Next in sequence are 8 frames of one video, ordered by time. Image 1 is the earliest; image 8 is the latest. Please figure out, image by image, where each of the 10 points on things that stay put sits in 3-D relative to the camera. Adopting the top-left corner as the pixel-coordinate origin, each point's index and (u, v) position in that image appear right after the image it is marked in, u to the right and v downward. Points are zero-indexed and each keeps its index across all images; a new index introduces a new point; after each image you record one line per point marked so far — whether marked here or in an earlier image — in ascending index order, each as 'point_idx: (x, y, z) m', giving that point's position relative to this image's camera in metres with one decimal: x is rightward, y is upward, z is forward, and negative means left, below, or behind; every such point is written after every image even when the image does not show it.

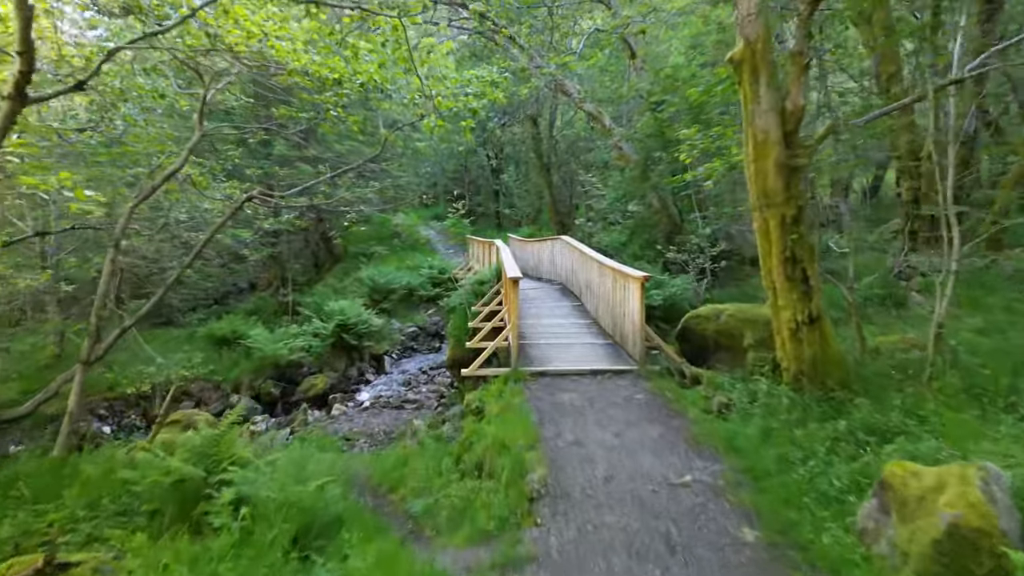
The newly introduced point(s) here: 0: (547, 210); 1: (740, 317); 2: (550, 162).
0: (+0.7, +1.6, +19.5) m
1: (+1.4, -0.2, +5.8) m
2: (+0.7, +2.5, +18.4) m
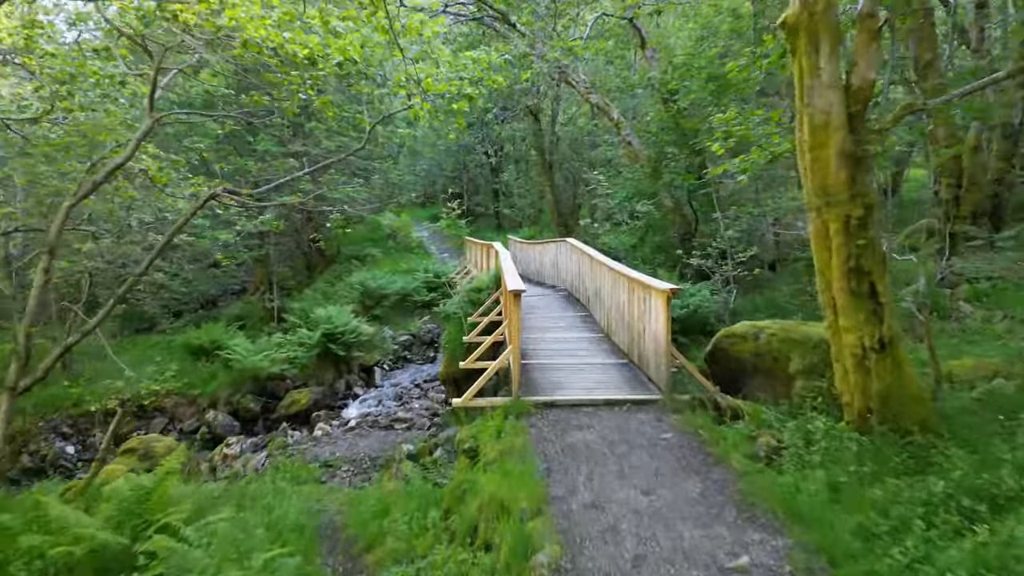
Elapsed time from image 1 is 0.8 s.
0: (+0.7, +1.5, +18.6) m
1: (+1.4, -0.3, +4.9) m
2: (+0.8, +2.4, +17.5) m
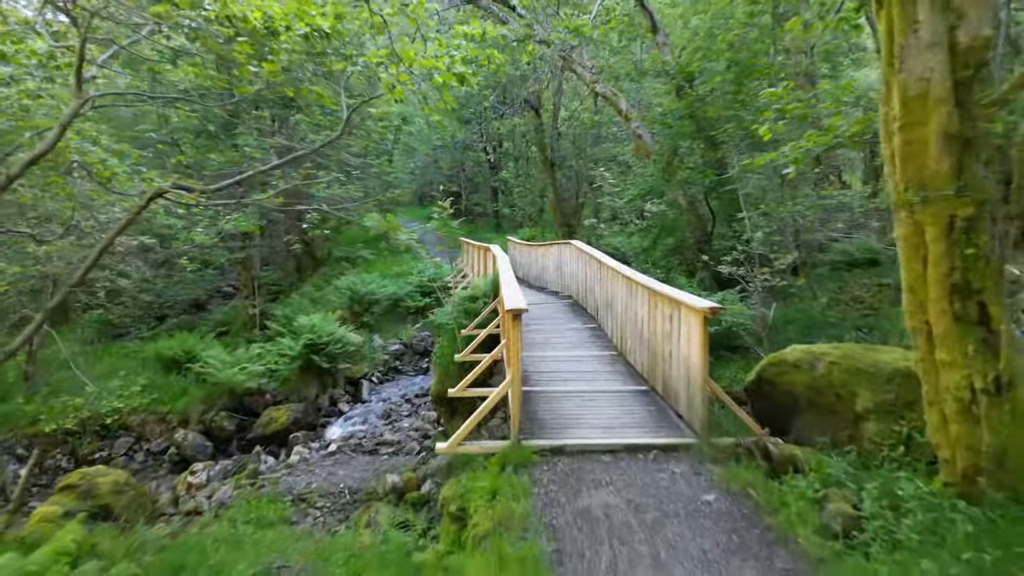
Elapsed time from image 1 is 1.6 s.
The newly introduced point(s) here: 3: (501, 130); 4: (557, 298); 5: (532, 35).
0: (+0.7, +1.5, +17.7) m
1: (+1.4, -0.3, +3.9) m
2: (+0.7, +2.3, +16.5) m
3: (-0.2, +3.2, +18.9) m
4: (+0.4, -0.1, +9.4) m
5: (+0.2, +2.8, +10.4) m
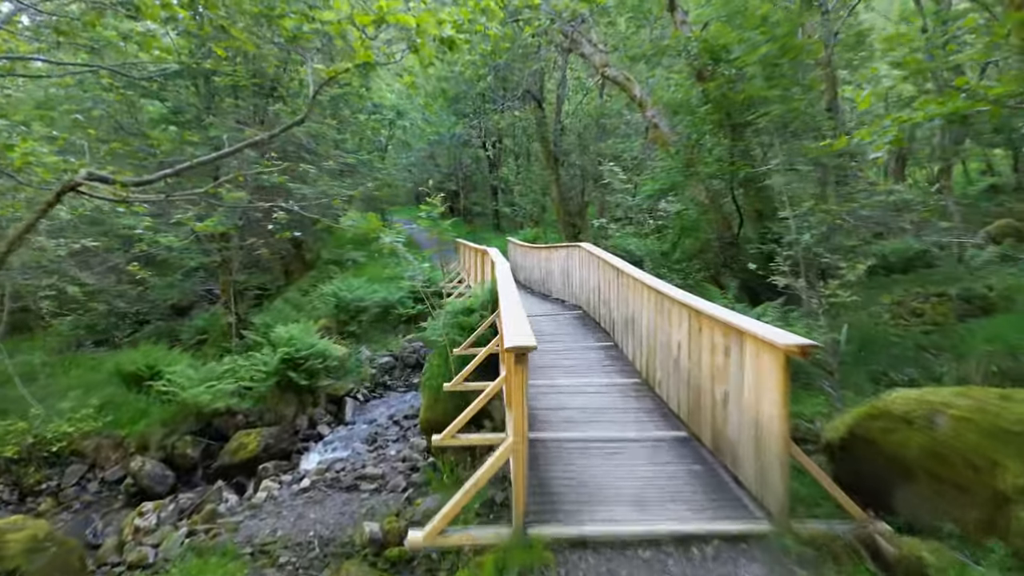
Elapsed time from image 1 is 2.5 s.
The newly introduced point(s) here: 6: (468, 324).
0: (+0.7, +1.4, +16.6) m
1: (+1.4, -0.4, +2.8) m
2: (+0.8, +2.2, +15.4) m
3: (-0.2, +3.1, +17.8) m
4: (+0.5, -0.2, +8.3) m
5: (+0.2, +2.7, +9.3) m
6: (-0.3, -0.3, +7.2) m
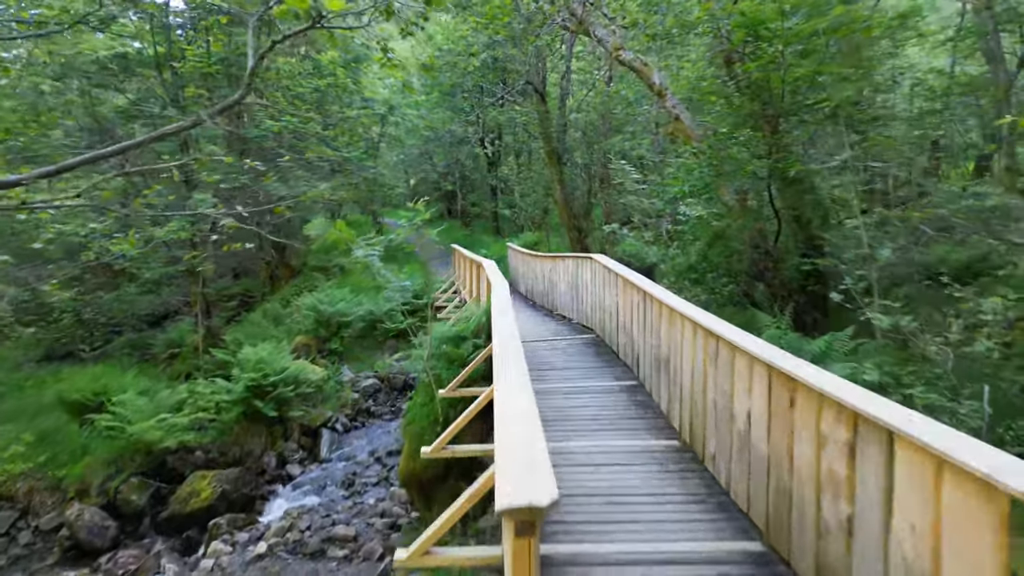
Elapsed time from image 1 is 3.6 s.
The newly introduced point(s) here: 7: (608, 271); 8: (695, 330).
0: (+0.7, +1.3, +15.4) m
1: (+1.4, -0.6, +1.6) m
2: (+0.8, +2.1, +14.2) m
3: (-0.2, +3.0, +16.6) m
4: (+0.5, -0.3, +7.1) m
5: (+0.2, +2.6, +8.1) m
6: (-0.3, -0.4, +6.0) m
7: (+0.6, +0.1, +6.1) m
8: (+0.7, -0.2, +3.7) m
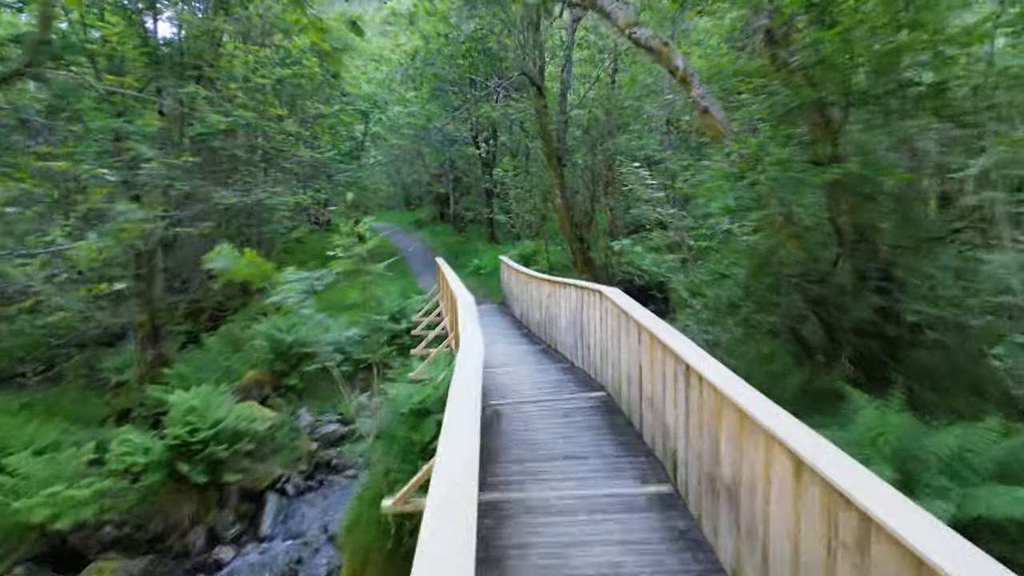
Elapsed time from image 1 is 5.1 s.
0: (+0.7, +1.0, +13.8) m
1: (+1.3, -0.8, 0.0) m
2: (+0.7, +1.9, +12.6) m
3: (-0.3, +2.7, +15.0) m
4: (+0.4, -0.6, +5.5) m
5: (+0.2, +2.4, +6.5) m
6: (-0.4, -0.7, +4.4) m
7: (+0.5, -0.1, +4.5) m
8: (+0.6, -0.4, +2.1) m
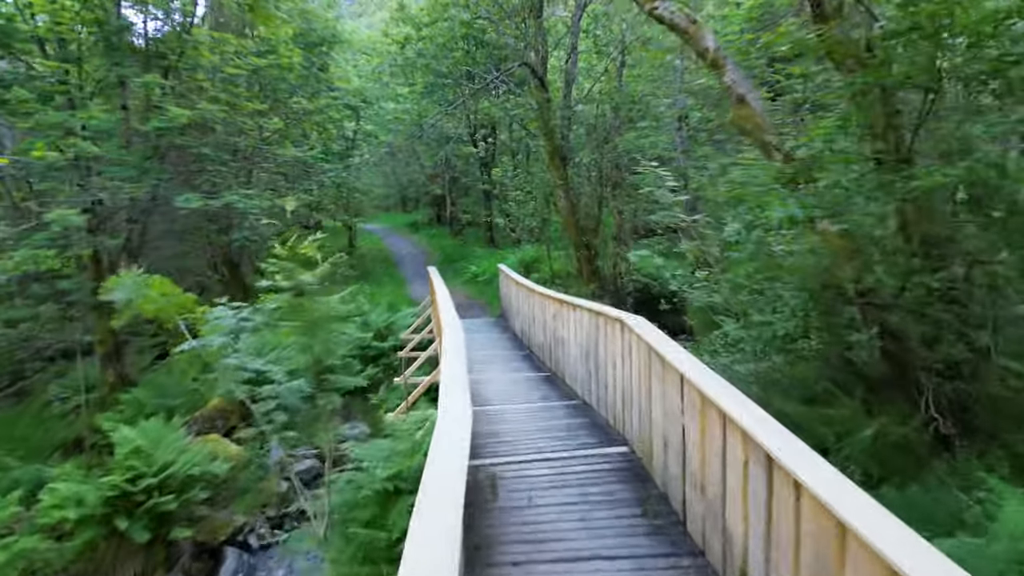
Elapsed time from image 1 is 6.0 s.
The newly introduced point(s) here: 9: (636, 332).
0: (+0.7, +0.9, +12.8) m
1: (+1.3, -0.9, -1.0) m
2: (+0.7, +1.7, +11.6) m
3: (-0.3, +2.6, +14.0) m
4: (+0.4, -0.7, +4.5) m
5: (+0.2, +2.2, +5.5) m
6: (-0.4, -0.8, +3.4) m
7: (+0.5, -0.3, +3.5) m
8: (+0.6, -0.5, +1.1) m
9: (+0.5, -0.2, +3.4) m
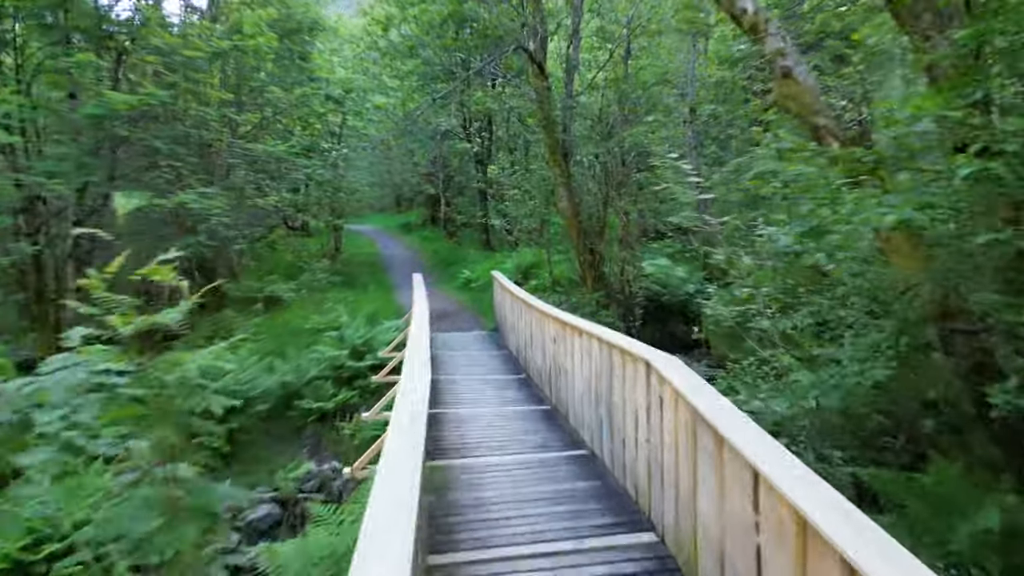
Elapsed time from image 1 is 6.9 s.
0: (+0.6, +0.8, +11.7) m
1: (+1.3, -1.0, -2.1) m
2: (+0.6, +1.7, +10.5) m
3: (-0.3, +2.5, +12.9) m
4: (+0.3, -0.8, +3.4) m
5: (+0.1, +2.1, +4.4) m
6: (-0.5, -0.9, +2.3) m
7: (+0.5, -0.3, +2.4) m
8: (+0.6, -0.6, 0.0) m
9: (+0.5, -0.3, +2.4) m
